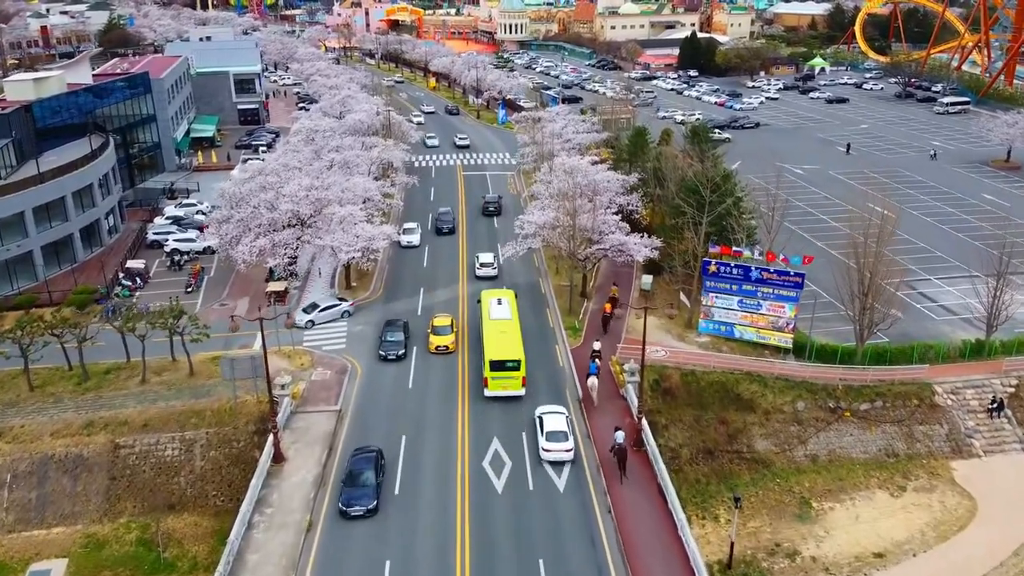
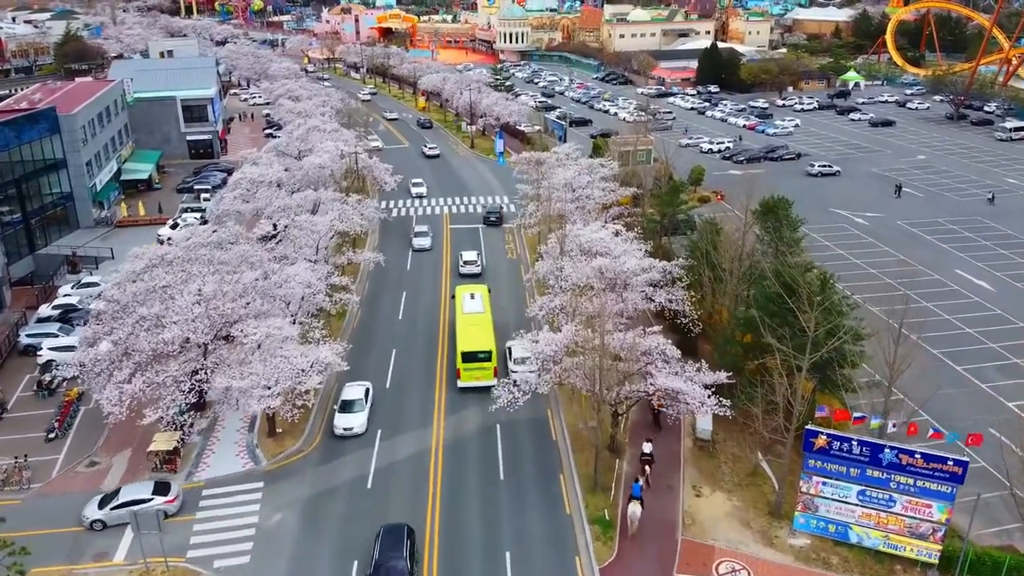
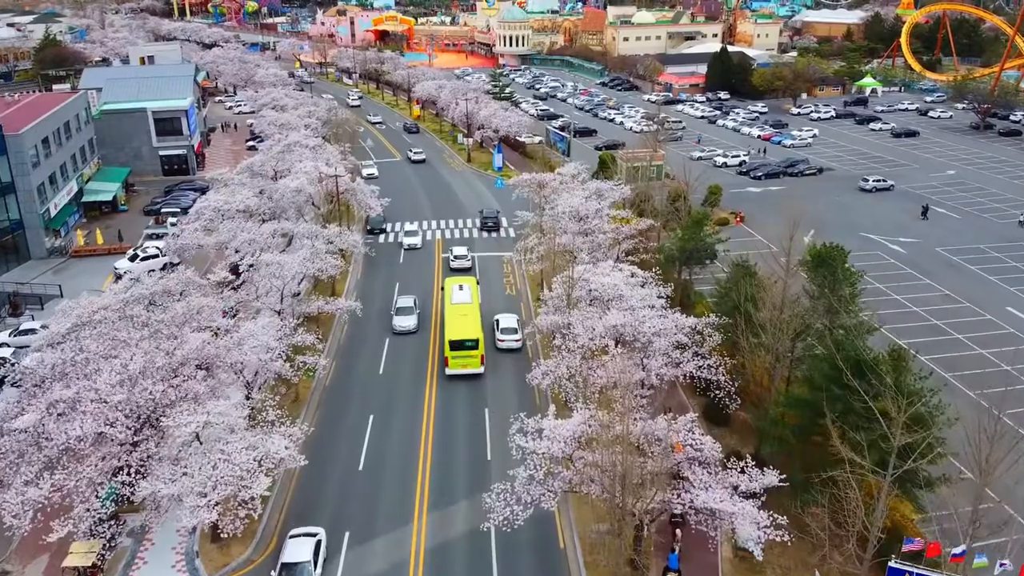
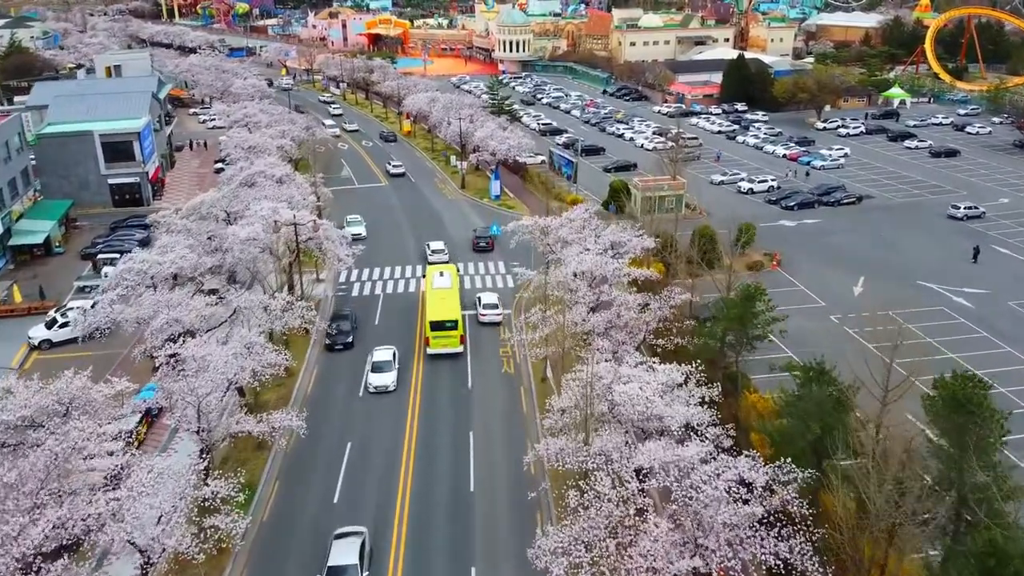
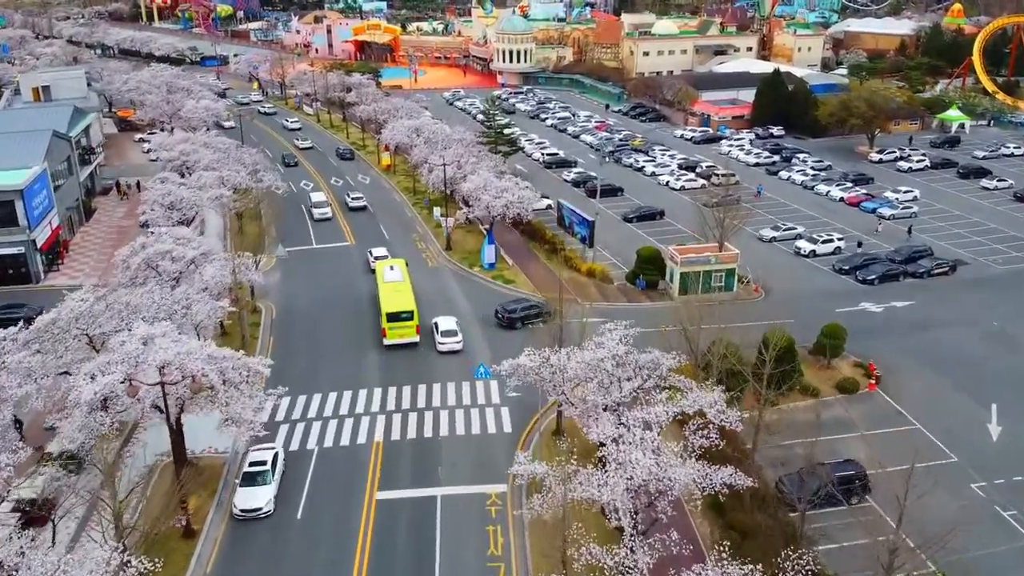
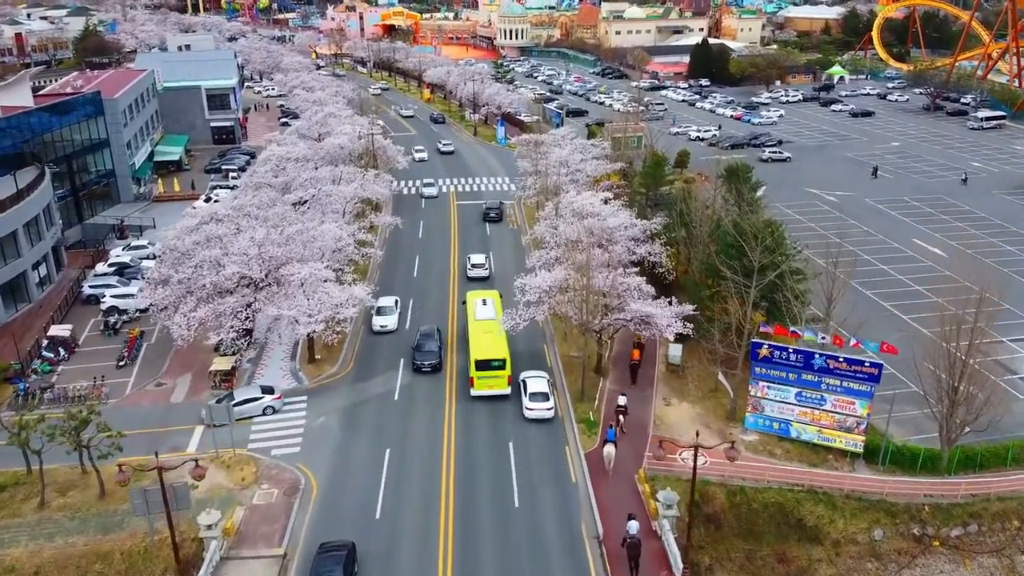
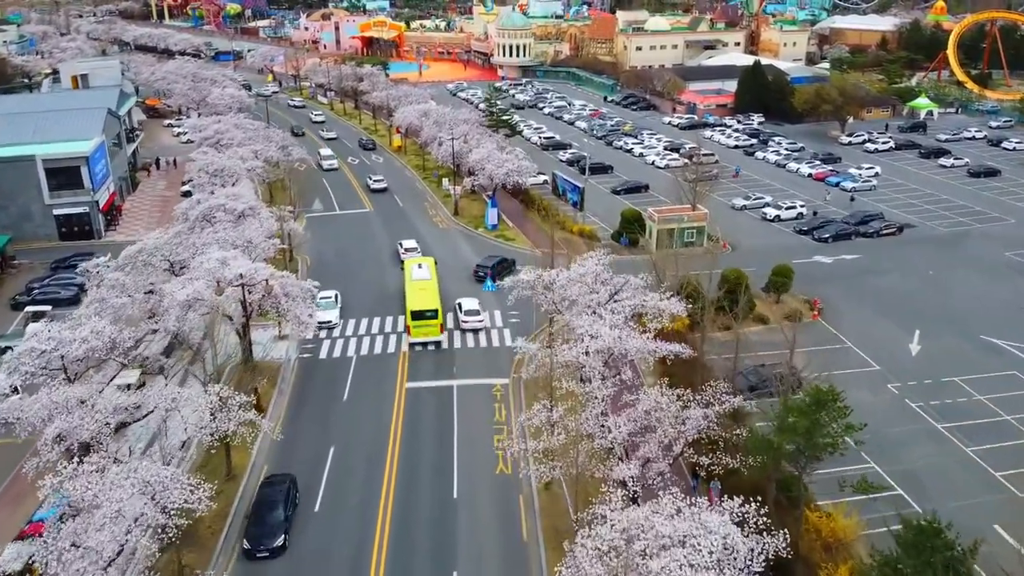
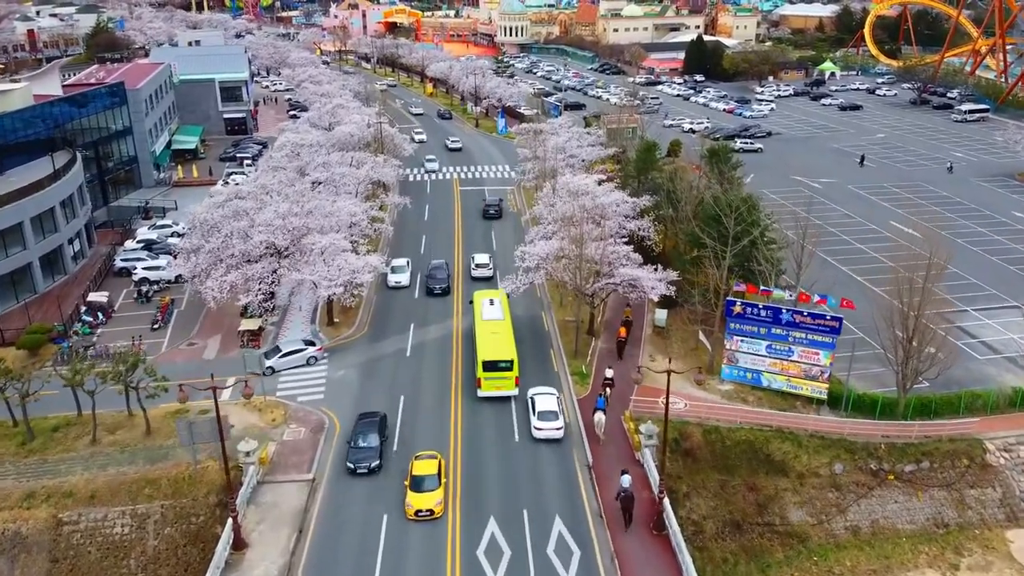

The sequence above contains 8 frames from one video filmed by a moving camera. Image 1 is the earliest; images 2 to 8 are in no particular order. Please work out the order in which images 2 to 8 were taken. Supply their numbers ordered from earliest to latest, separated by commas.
8, 6, 2, 3, 4, 7, 5
